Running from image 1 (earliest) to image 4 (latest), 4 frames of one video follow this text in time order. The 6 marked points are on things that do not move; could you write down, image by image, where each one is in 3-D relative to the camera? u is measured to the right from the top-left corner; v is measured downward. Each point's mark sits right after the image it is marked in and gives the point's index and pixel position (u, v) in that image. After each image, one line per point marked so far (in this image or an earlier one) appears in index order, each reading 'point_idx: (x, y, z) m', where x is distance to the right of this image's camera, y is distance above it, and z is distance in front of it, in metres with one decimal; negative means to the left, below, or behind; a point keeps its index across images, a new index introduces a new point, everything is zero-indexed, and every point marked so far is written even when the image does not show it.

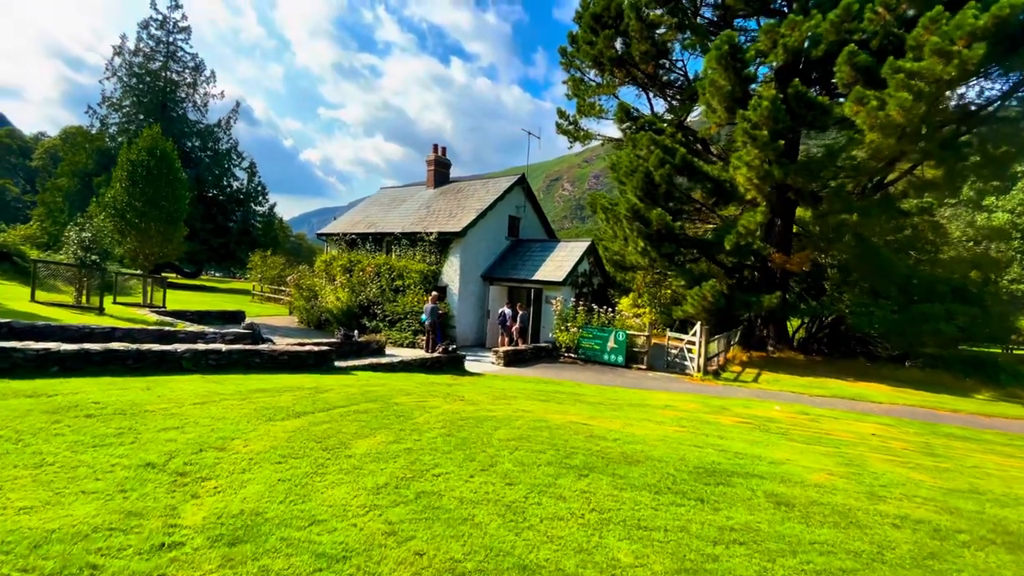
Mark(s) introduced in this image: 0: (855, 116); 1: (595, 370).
0: (+10.6, +5.3, +15.7) m
1: (+2.6, -2.5, +15.8) m
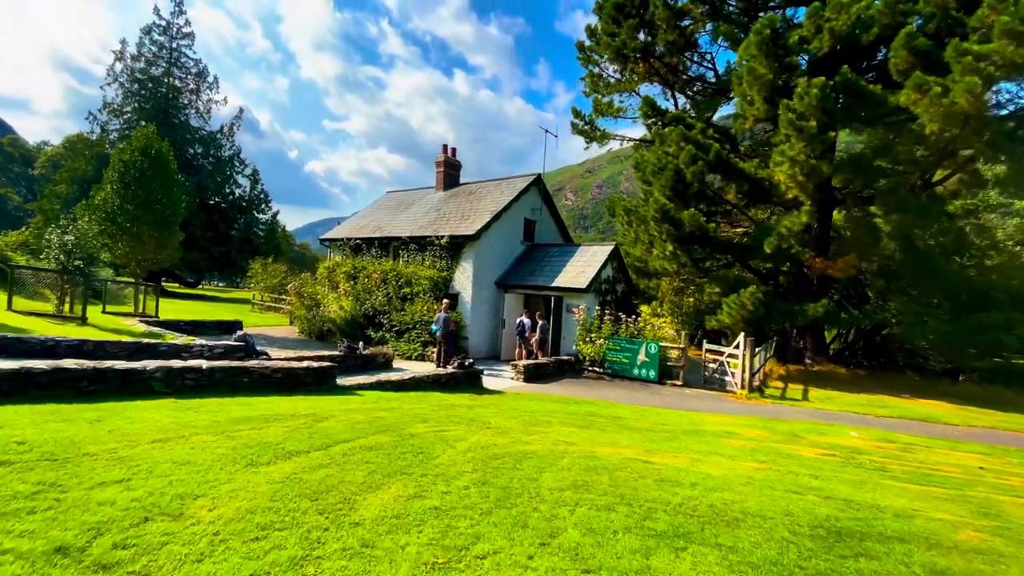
0: (+11.2, +5.1, +14.2) m
1: (+3.2, -2.8, +14.2) m
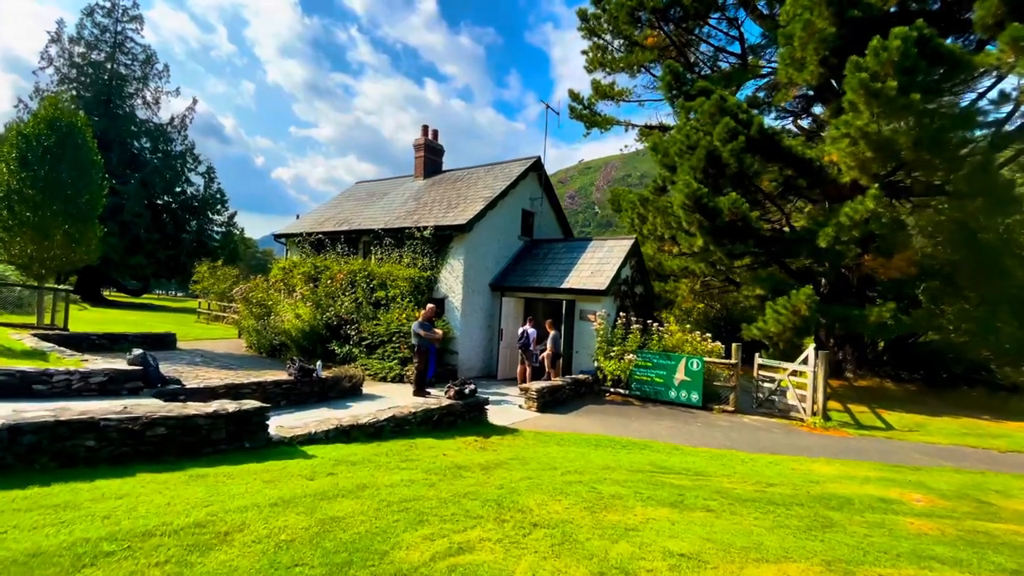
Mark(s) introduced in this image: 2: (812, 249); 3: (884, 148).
0: (+11.4, +5.1, +11.6) m
1: (+3.4, -2.8, +11.0) m
2: (+8.5, +1.1, +14.5) m
3: (+9.1, +3.4, +12.4) m
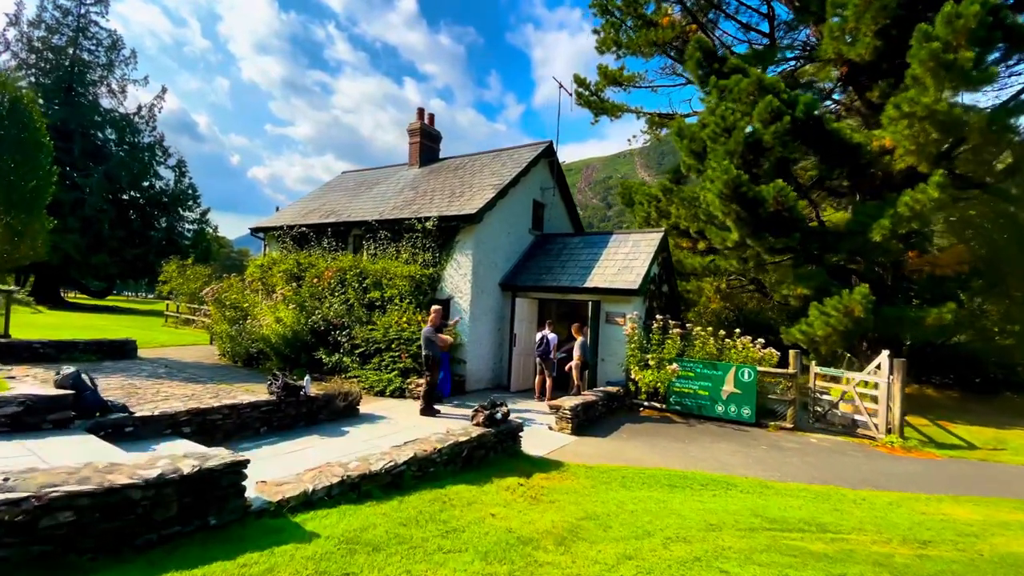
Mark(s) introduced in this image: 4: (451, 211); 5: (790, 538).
0: (+11.8, +5.1, +10.3) m
1: (+3.9, -2.7, +9.4) m
2: (+8.9, +1.1, +13.1) m
3: (+9.5, +3.5, +11.0) m
4: (-1.6, +2.0, +13.0) m
5: (+2.7, -2.4, +4.8) m
